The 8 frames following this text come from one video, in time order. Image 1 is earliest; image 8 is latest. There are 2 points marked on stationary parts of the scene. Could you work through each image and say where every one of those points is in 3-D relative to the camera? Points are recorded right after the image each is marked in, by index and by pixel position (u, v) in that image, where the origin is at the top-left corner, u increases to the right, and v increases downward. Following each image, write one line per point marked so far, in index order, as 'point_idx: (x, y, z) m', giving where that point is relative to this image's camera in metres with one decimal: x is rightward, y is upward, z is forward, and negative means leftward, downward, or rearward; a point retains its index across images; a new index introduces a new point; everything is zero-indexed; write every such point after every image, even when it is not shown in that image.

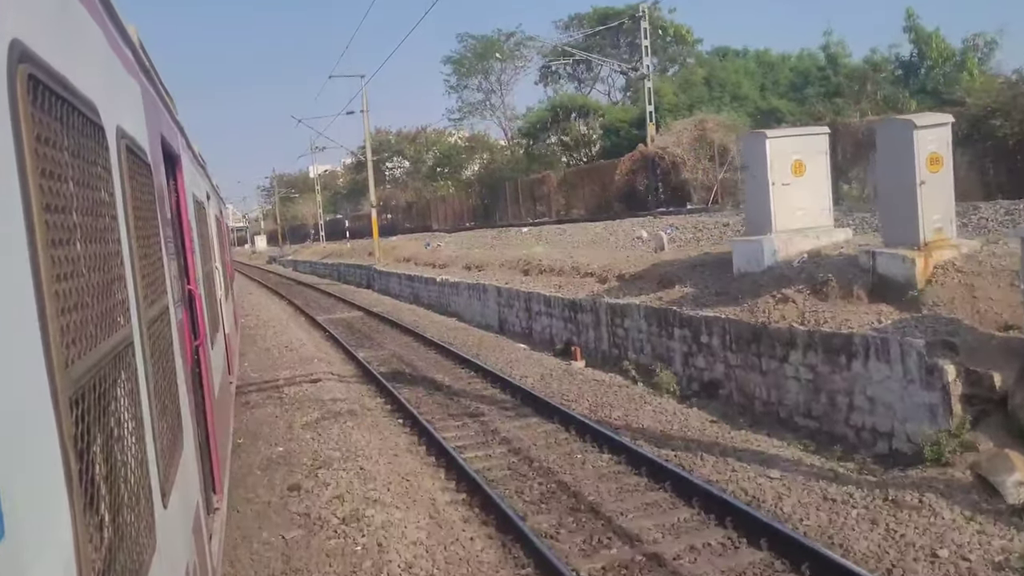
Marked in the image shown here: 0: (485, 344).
0: (-0.4, -0.9, +15.4) m
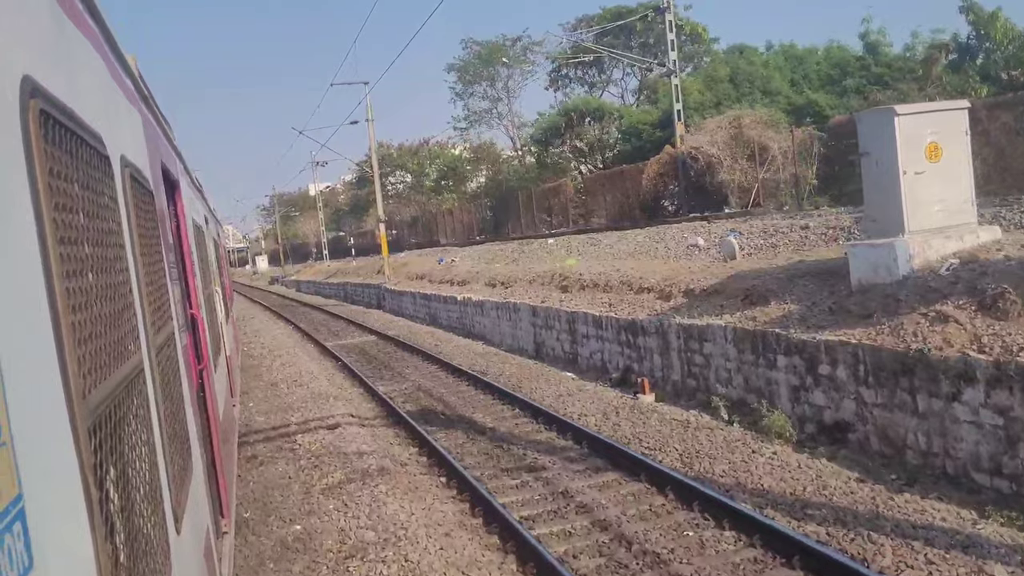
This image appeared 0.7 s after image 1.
0: (+0.2, -1.2, +13.4) m
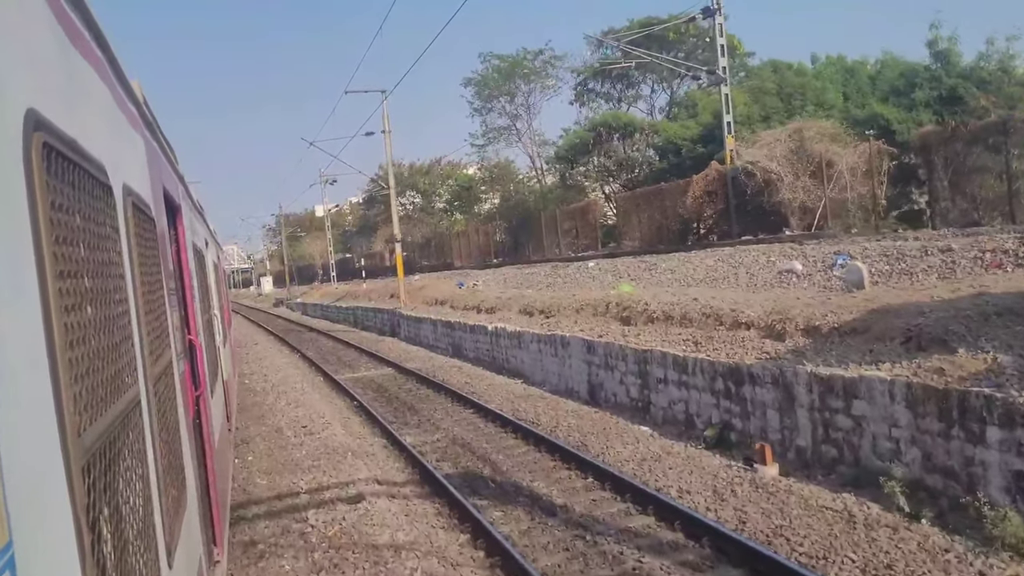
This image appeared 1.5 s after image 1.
0: (+0.9, -1.6, +11.0) m
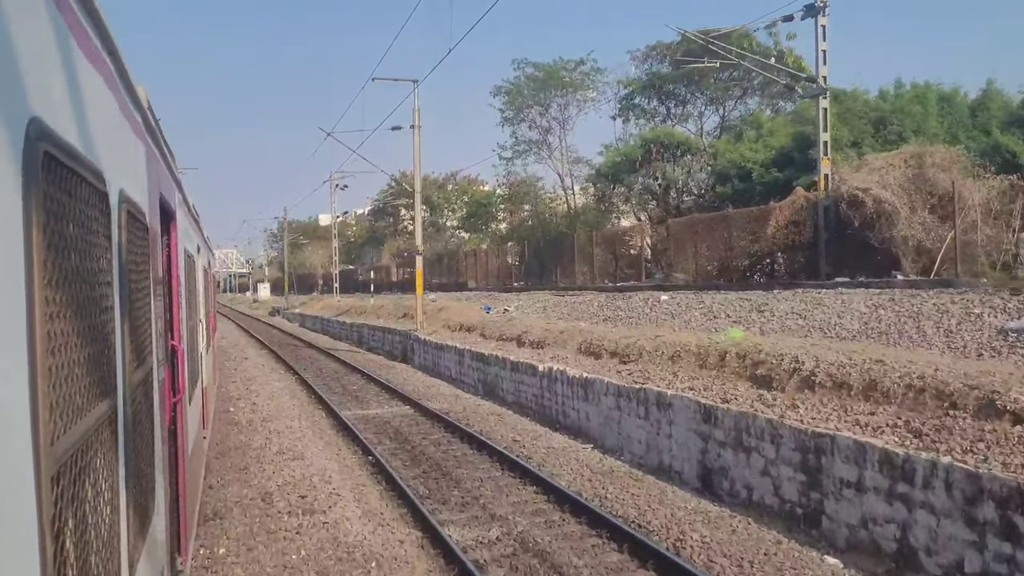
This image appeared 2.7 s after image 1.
0: (+1.7, -2.0, +7.4) m
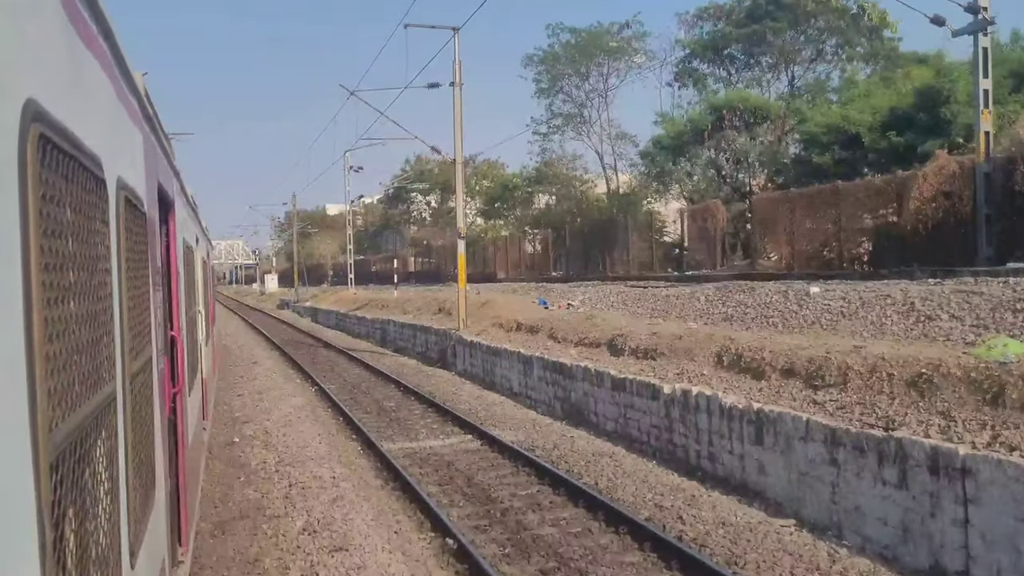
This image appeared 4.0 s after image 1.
0: (+2.9, -1.9, +3.5) m
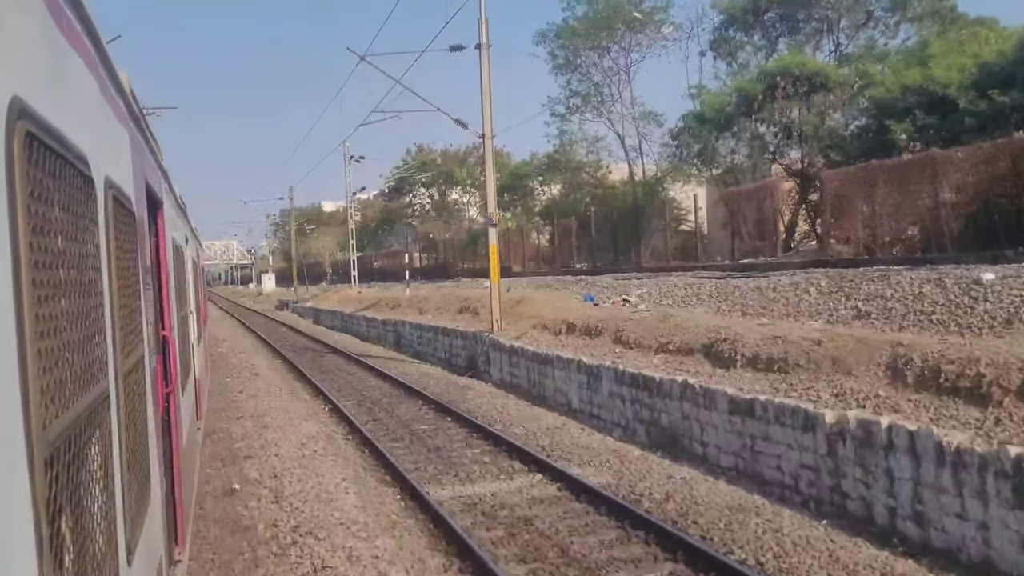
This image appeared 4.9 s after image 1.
0: (+3.7, -1.9, +0.8) m
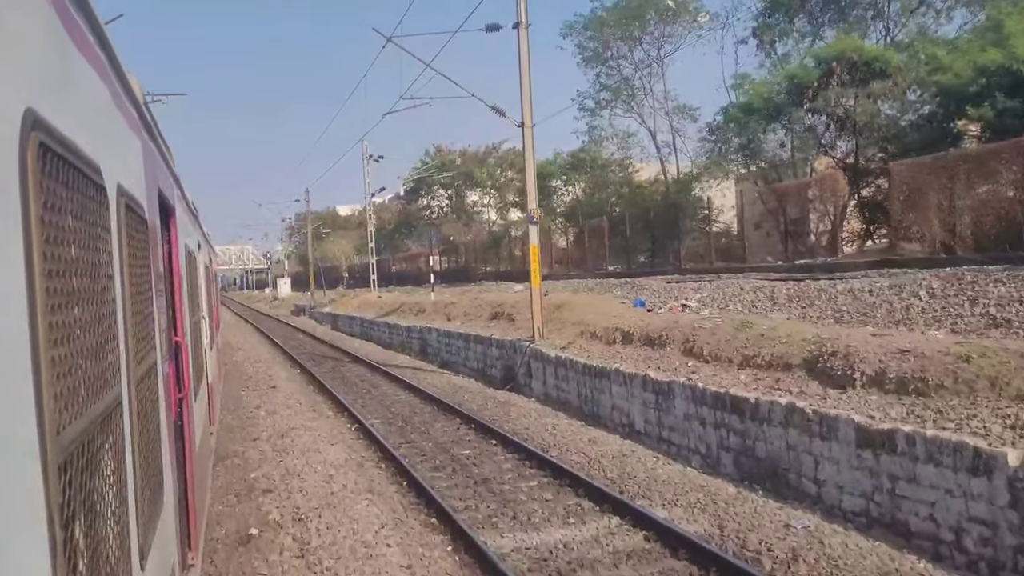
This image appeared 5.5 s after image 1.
0: (+4.2, -1.8, -0.8) m
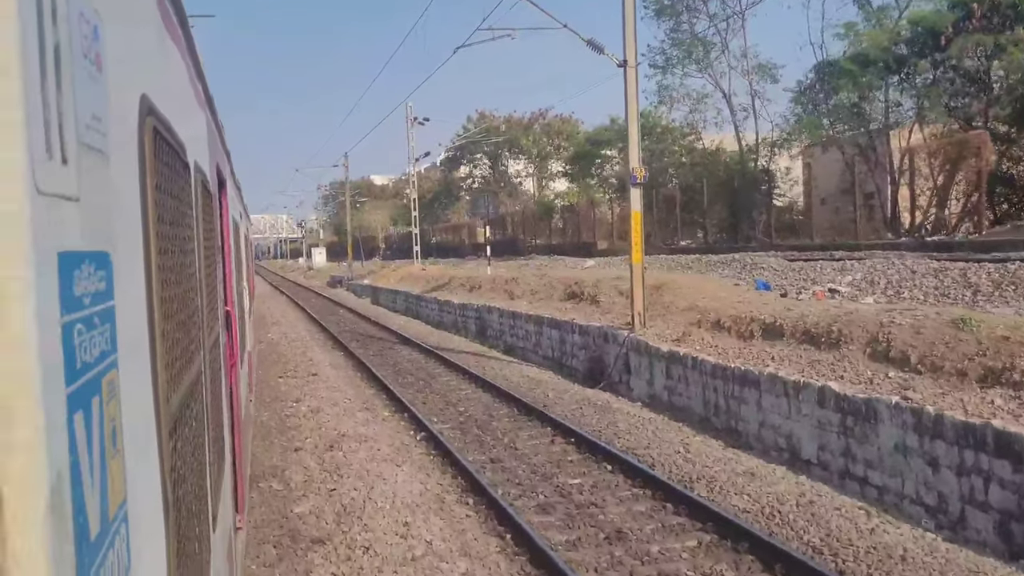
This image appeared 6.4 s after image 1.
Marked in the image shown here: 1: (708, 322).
0: (+4.9, -2.1, -3.6) m
1: (+2.4, -0.4, +11.5) m
